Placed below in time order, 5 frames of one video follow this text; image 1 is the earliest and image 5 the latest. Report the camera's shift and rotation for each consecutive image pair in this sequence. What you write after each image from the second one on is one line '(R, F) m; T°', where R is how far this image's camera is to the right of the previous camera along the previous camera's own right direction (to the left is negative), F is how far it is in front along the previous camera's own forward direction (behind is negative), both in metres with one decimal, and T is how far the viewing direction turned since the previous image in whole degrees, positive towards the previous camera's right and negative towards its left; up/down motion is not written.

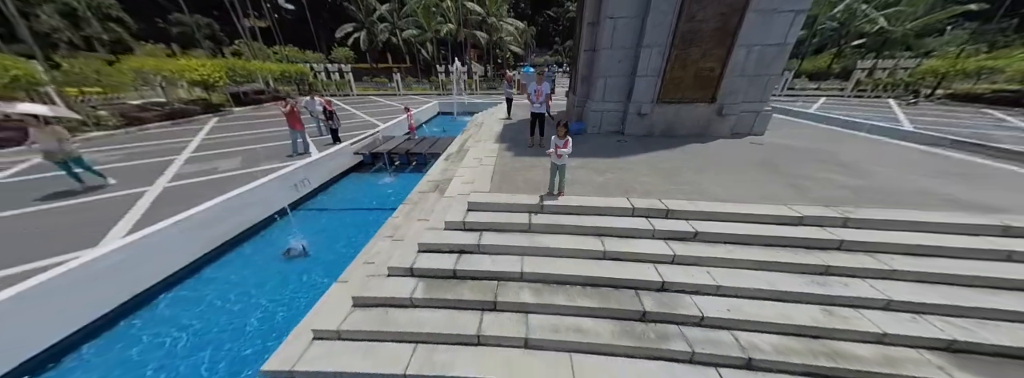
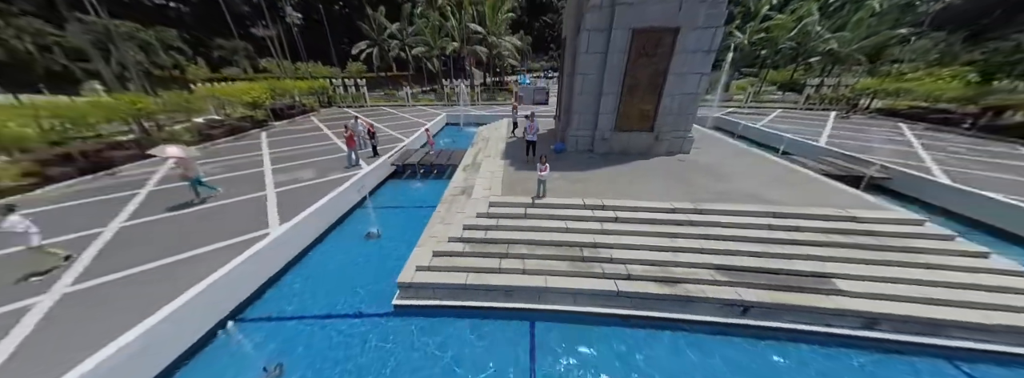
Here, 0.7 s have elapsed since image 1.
(-0.1, -2.0) m; +1°
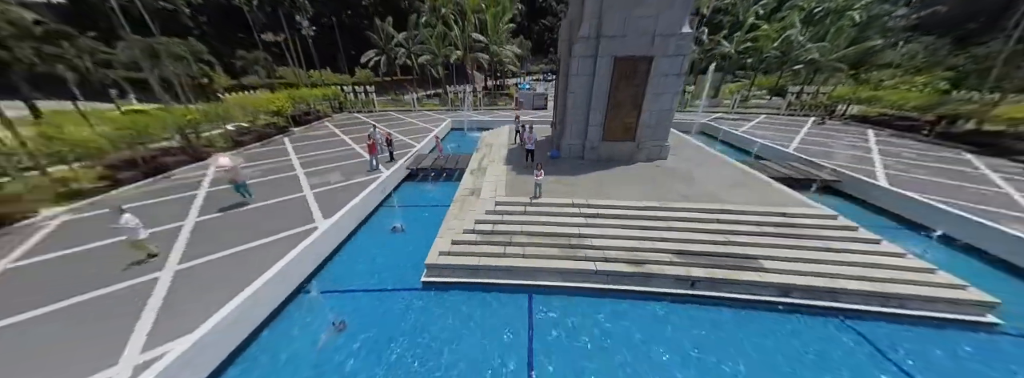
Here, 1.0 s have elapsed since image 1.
(-0.1, -1.1) m; 0°
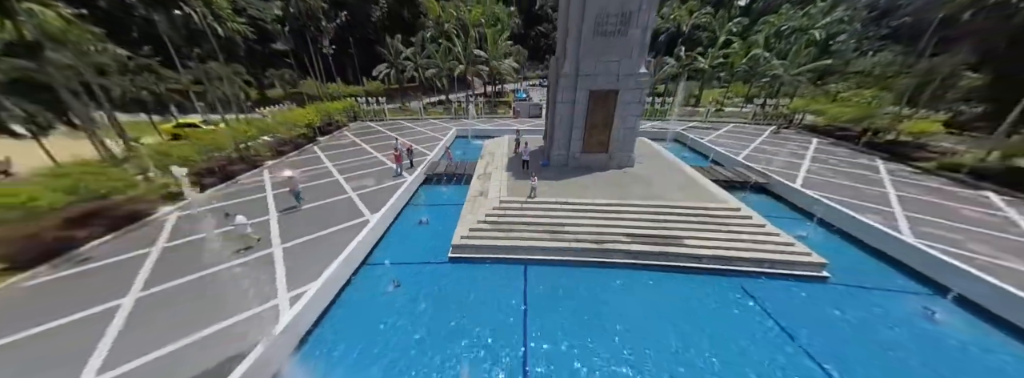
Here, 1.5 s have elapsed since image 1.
(-0.1, -2.1) m; +1°
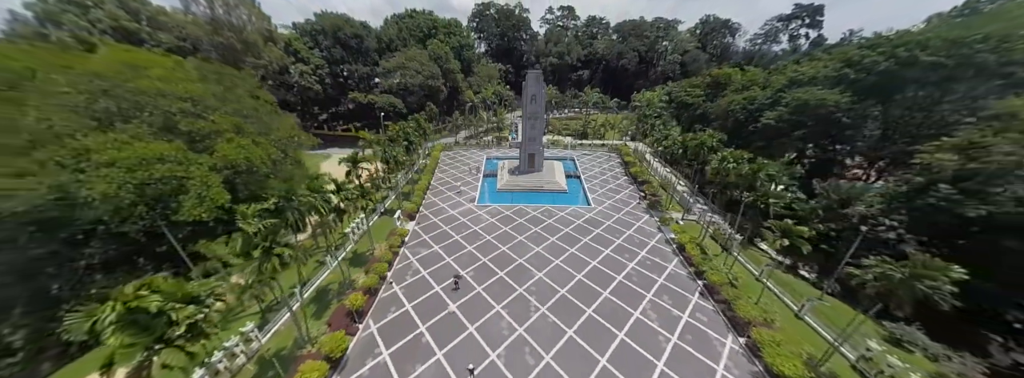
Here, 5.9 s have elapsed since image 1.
(-0.4, -27.3) m; +1°
